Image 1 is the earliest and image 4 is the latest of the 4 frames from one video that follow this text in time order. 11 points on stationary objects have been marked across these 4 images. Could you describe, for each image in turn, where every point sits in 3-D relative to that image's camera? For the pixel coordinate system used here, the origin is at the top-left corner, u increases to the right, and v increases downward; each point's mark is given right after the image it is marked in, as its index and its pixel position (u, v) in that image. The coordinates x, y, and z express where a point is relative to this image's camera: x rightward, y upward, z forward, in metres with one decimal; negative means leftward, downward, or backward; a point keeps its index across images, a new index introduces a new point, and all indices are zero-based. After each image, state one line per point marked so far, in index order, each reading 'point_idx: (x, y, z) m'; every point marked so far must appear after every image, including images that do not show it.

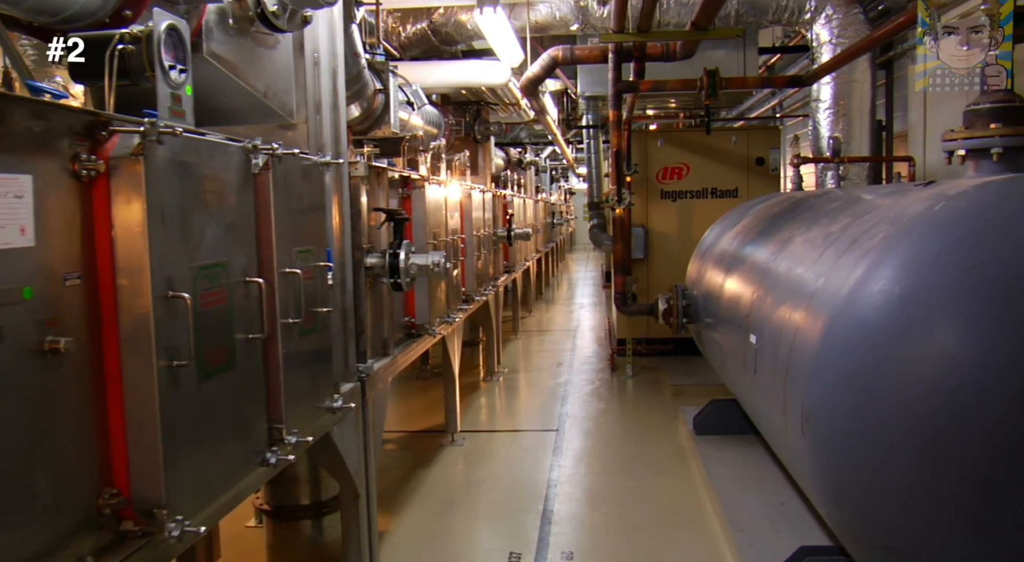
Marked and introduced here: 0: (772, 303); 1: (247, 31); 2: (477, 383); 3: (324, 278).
0: (+0.8, -0.1, +2.6) m
1: (-0.7, +0.7, +2.1) m
2: (-0.3, -0.8, +6.2) m
3: (-0.5, 0.0, +2.3) m
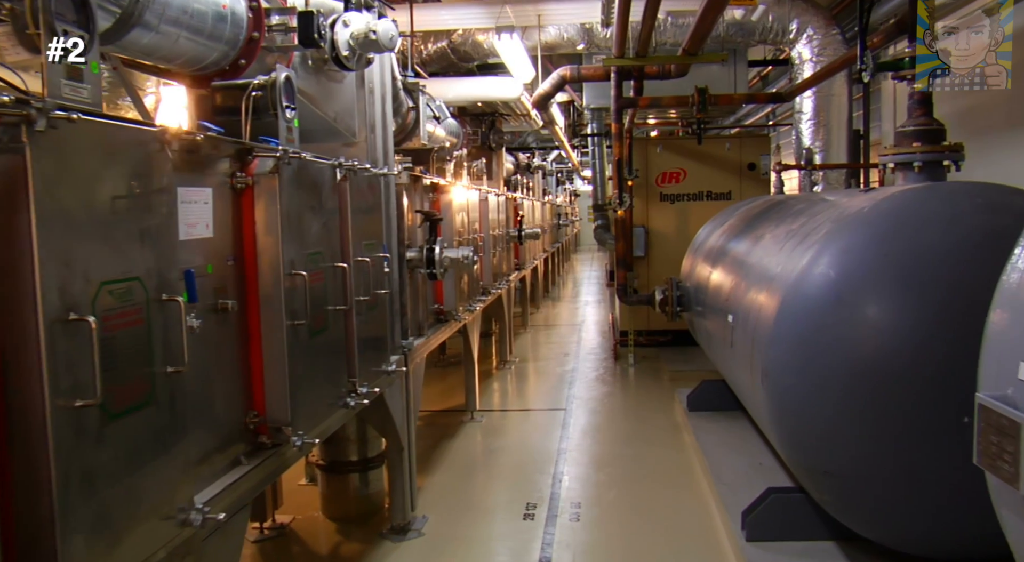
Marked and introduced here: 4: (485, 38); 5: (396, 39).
0: (+0.9, 0.0, +3.1) m
1: (-0.6, +0.7, +2.7) m
2: (-0.2, -0.7, +6.7) m
3: (-0.5, 0.0, +2.8) m
4: (-0.2, +1.6, +5.3) m
5: (-0.4, +0.8, +2.7) m
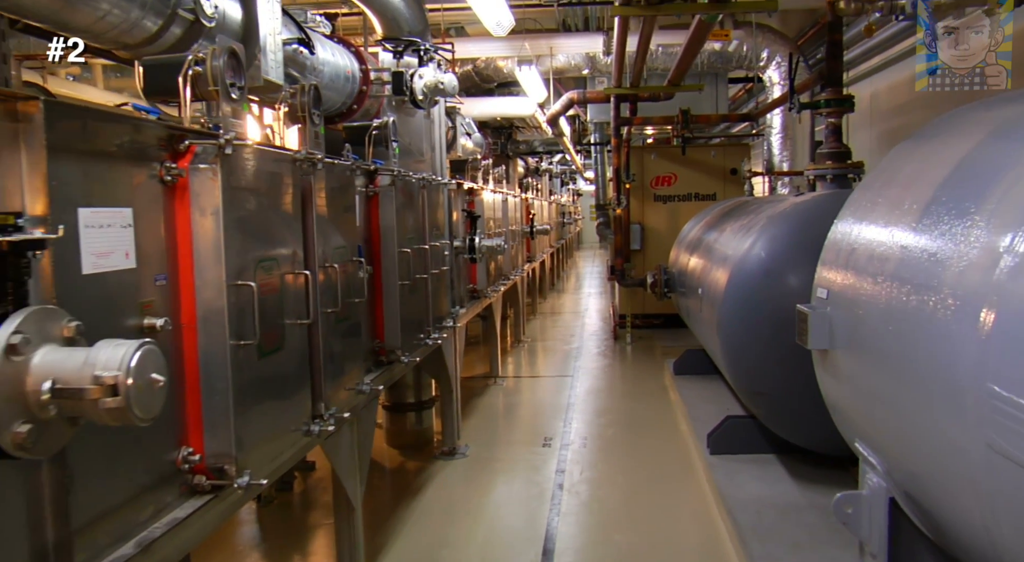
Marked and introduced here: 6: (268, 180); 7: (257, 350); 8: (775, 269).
0: (+1.0, +0.1, +4.2) m
1: (-0.5, +0.8, +3.7) m
2: (-0.1, -0.6, +7.8) m
3: (-0.3, +0.1, +3.9) m
4: (-0.1, +1.7, +6.4) m
5: (-0.3, +0.9, +3.7) m
6: (-0.6, +0.2, +1.9) m
7: (-0.6, -0.2, +1.8) m
8: (+1.1, +0.1, +3.5) m
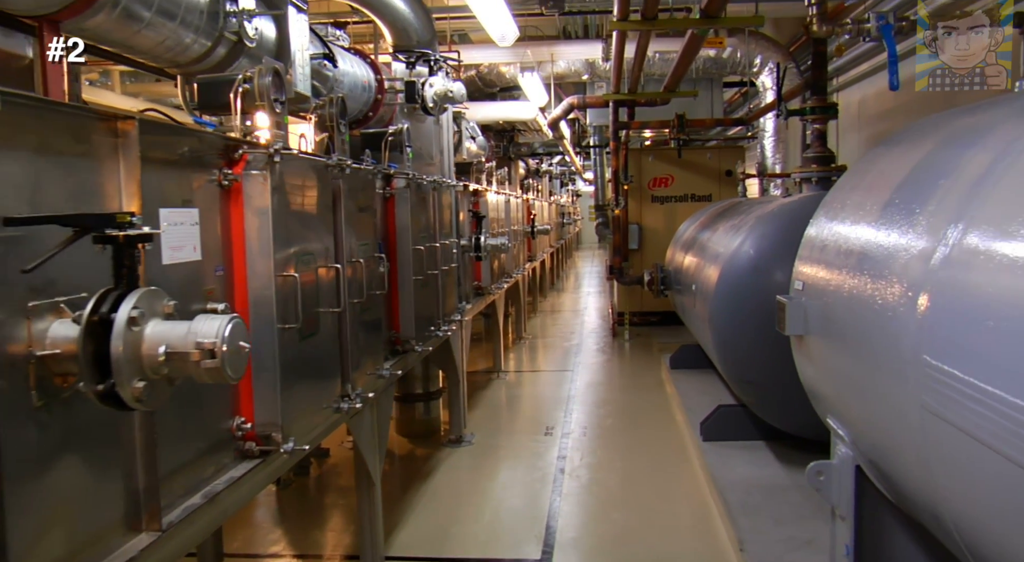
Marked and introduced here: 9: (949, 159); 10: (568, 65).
0: (+1.1, +0.1, +4.4) m
1: (-0.5, +0.8, +4.0) m
2: (0.0, -0.6, +8.0) m
3: (-0.3, +0.2, +4.1) m
4: (0.0, +1.7, +6.6) m
5: (-0.2, +0.9, +4.0) m
6: (-0.5, +0.3, +2.1) m
7: (-0.5, -0.1, +2.0) m
8: (+1.2, +0.1, +3.7) m
9: (+0.9, +0.3, +1.7) m
10: (+0.5, +1.8, +6.8) m
